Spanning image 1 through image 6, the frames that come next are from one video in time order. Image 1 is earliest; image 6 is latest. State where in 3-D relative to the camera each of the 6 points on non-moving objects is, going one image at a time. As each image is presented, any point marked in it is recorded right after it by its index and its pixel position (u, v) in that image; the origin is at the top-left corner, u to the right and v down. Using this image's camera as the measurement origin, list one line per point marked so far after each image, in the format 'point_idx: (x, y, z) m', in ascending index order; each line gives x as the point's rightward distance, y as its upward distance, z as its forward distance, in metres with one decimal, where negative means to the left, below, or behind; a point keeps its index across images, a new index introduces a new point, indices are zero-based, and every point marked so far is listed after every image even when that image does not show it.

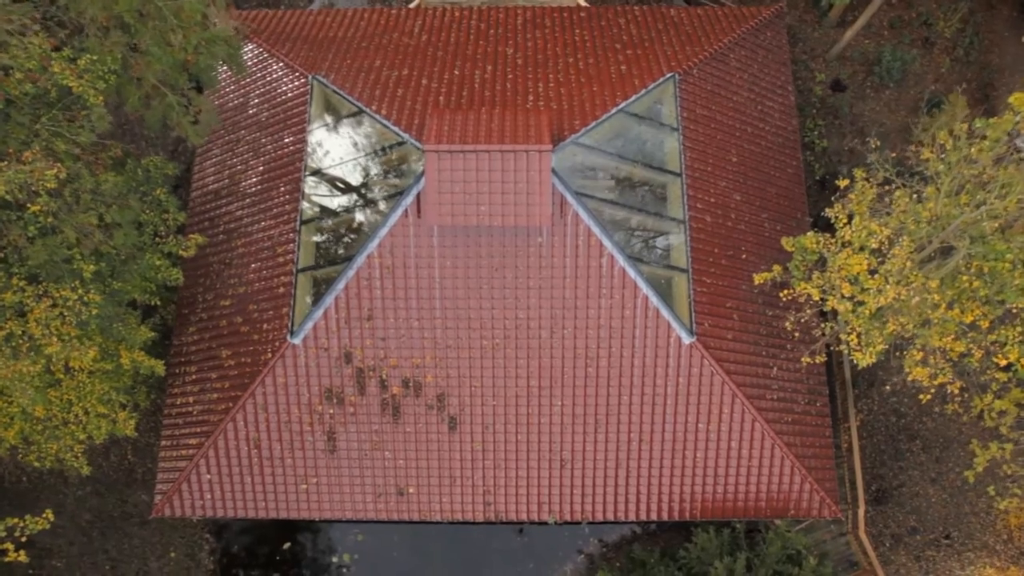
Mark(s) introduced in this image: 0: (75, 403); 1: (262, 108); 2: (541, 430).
0: (-8.2, -2.2, +14.8) m
1: (-5.8, +4.2, +18.2) m
2: (+0.6, -2.9, +16.2) m
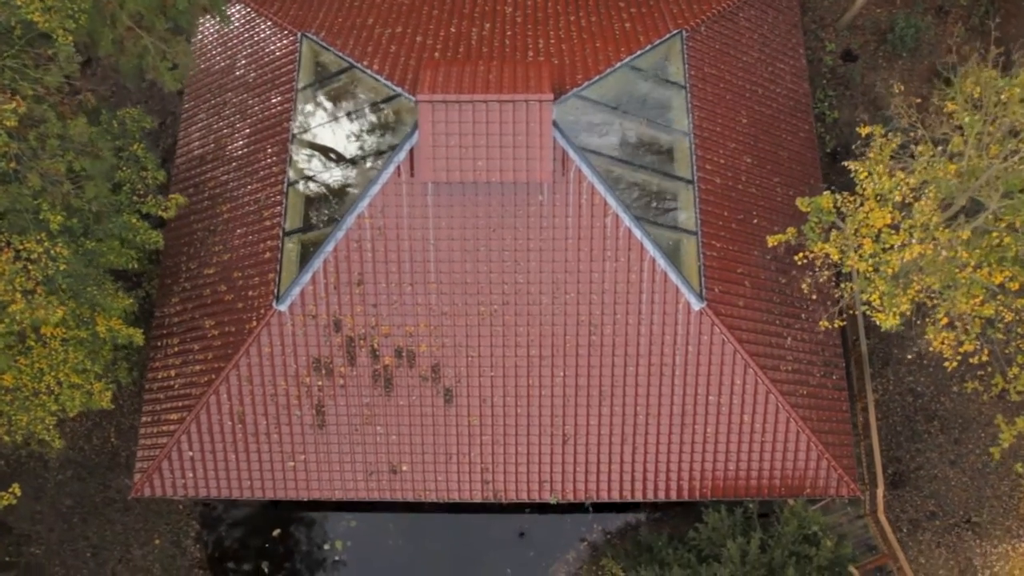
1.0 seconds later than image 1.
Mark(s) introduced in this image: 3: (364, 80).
0: (-8.2, -1.5, +13.9) m
1: (-5.8, +4.8, +17.4) m
2: (+0.6, -2.2, +15.3) m
3: (-2.9, +4.1, +15.4) m
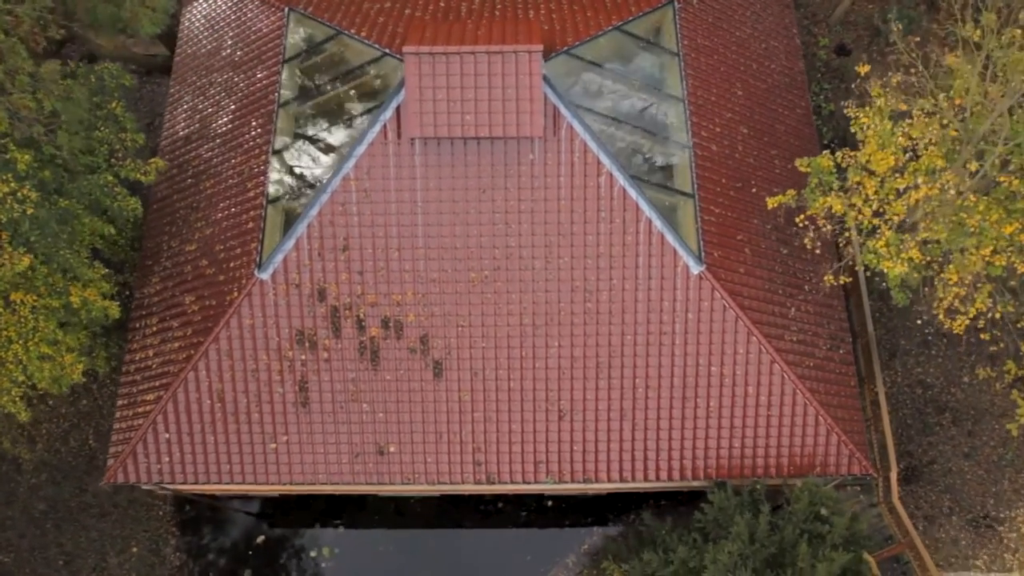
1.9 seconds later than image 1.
0: (-8.3, -0.9, +13.2) m
1: (-6.0, +5.2, +17.1) m
2: (+0.4, -1.6, +14.6) m
3: (-3.1, +4.6, +15.1) m
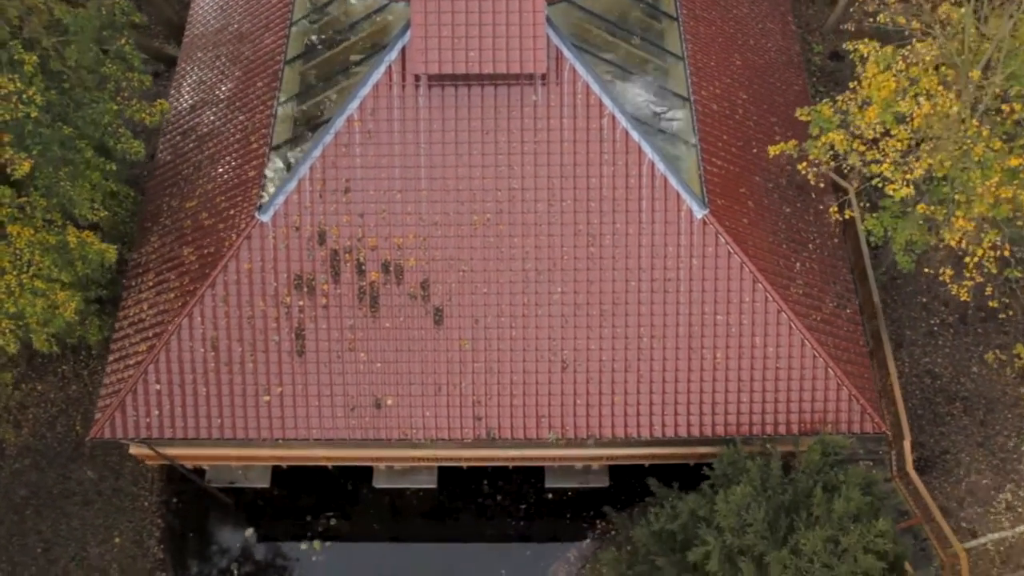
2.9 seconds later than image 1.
0: (-8.3, +0.3, +13.0) m
1: (-5.9, +5.9, +17.5) m
2: (+0.5, -0.7, +14.3) m
3: (-3.0, +5.5, +15.5) m
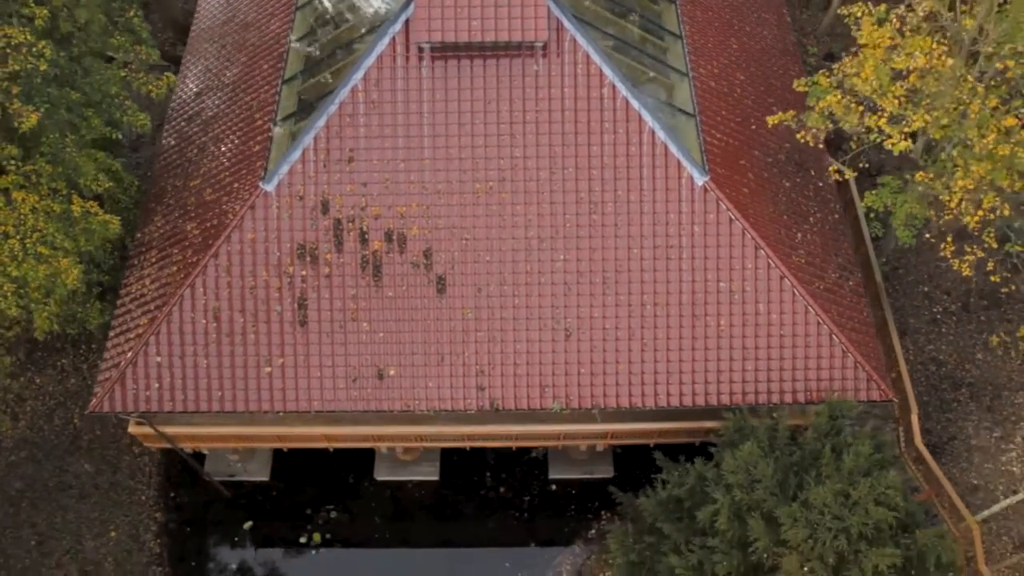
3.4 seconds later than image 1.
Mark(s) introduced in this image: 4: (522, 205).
0: (-8.3, +0.9, +13.0) m
1: (-5.9, +6.2, +17.9) m
2: (+0.5, -0.1, +14.2) m
3: (-3.0, +6.0, +15.8) m
4: (+0.2, +1.5, +14.1) m
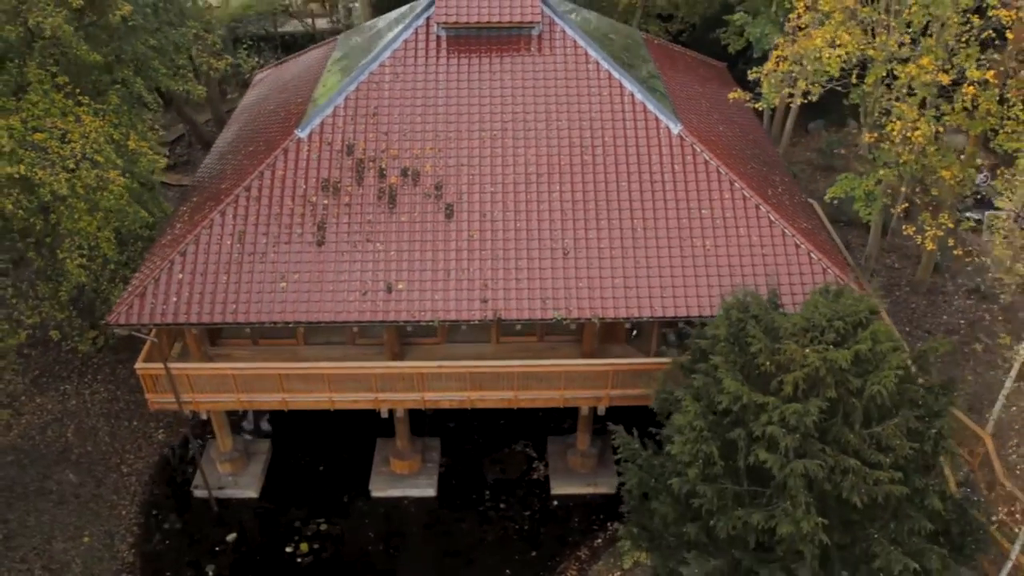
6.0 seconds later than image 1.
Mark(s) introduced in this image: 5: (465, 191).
0: (-8.2, +2.7, +14.8) m
1: (-5.9, +5.8, +21.4) m
2: (+0.6, +1.4, +15.7) m
3: (-3.0, +6.4, +19.5) m
4: (+0.2, +2.9, +16.2) m
5: (-0.9, +1.9, +15.8) m
